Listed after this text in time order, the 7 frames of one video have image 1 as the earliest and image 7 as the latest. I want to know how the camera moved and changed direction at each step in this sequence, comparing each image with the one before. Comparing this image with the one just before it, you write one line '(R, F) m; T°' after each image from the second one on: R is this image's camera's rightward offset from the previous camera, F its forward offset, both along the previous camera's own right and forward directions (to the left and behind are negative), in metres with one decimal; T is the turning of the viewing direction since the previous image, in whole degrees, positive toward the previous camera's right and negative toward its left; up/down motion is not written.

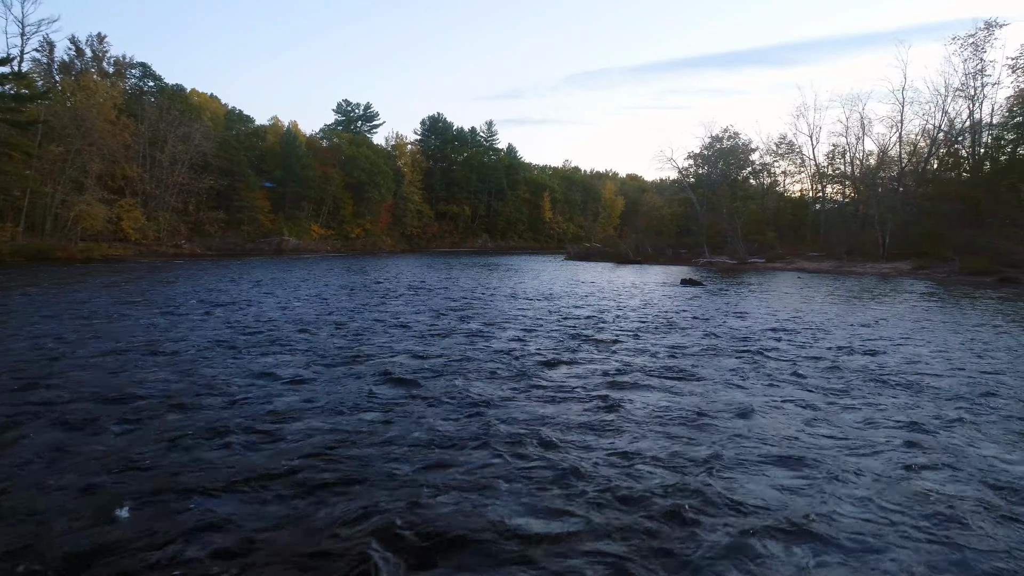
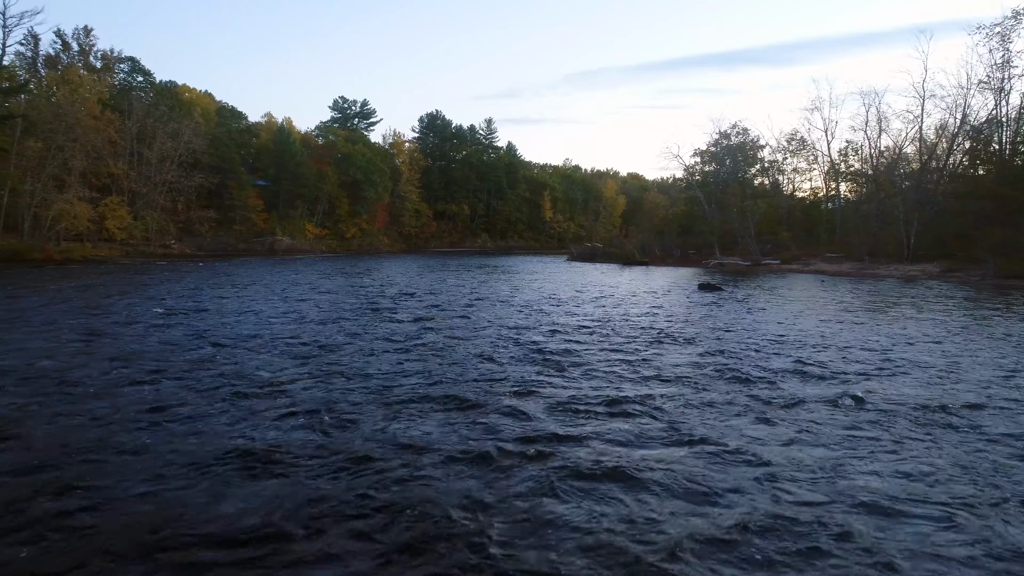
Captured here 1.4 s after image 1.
(-0.1, +1.4) m; 0°
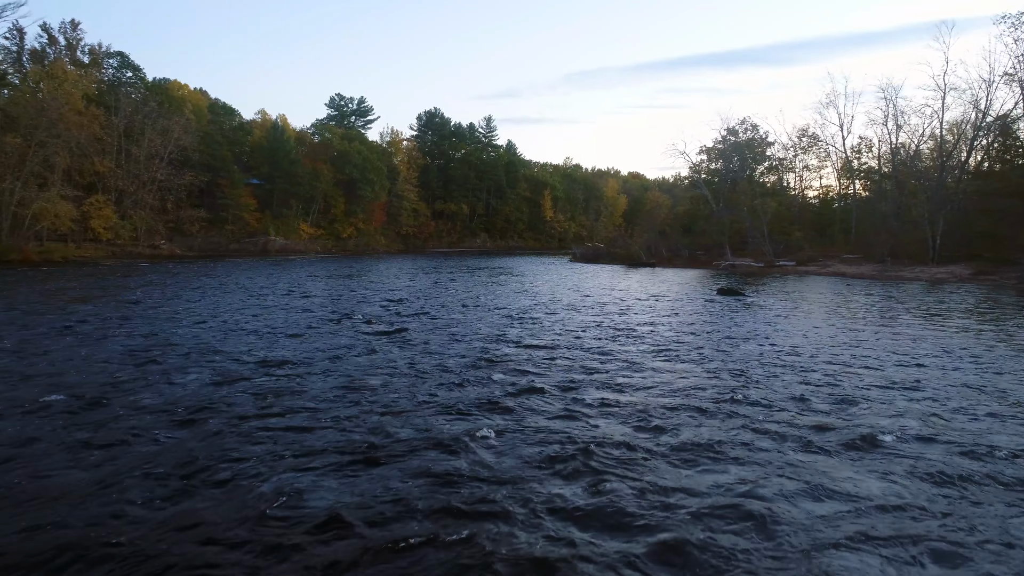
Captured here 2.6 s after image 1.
(-0.1, +1.3) m; 0°
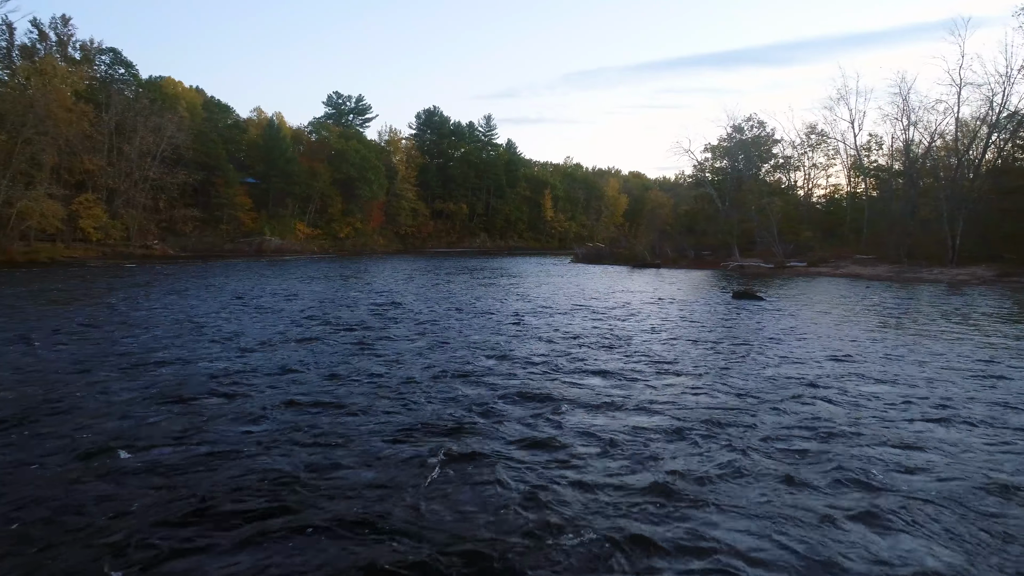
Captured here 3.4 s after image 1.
(-0.1, +0.9) m; 0°
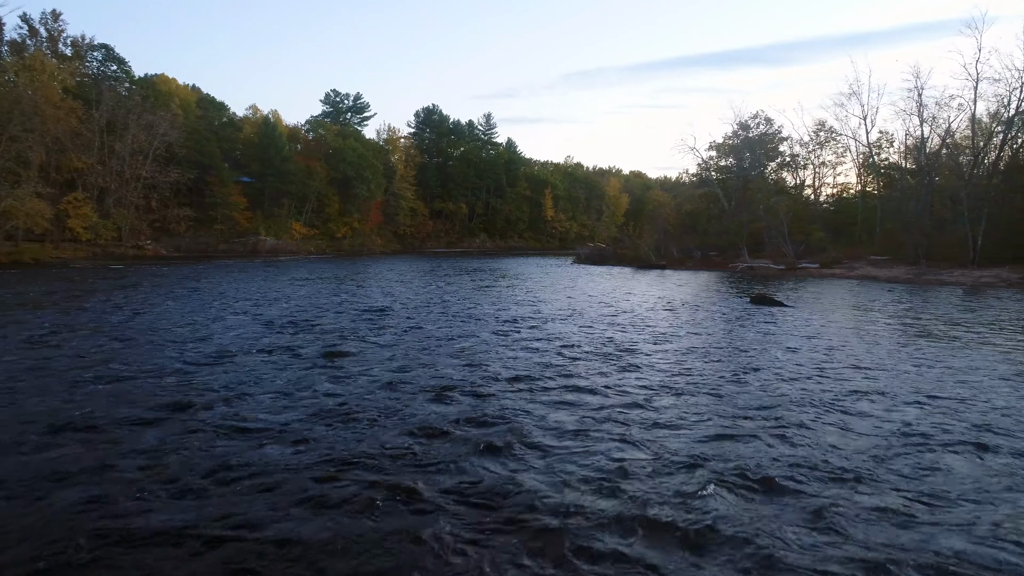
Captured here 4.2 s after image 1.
(-0.1, +0.9) m; 0°
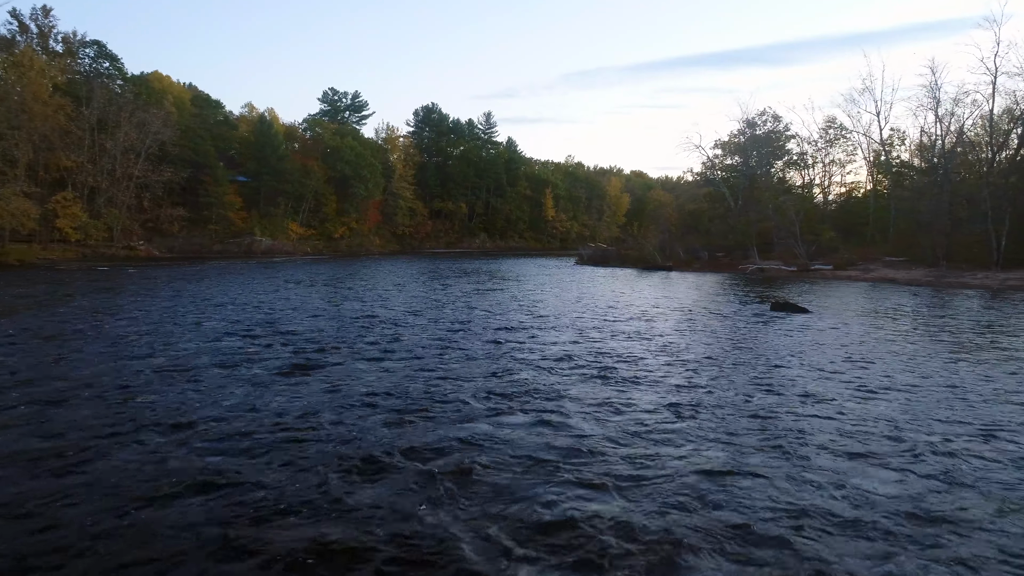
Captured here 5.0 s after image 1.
(-0.1, +0.9) m; 0°
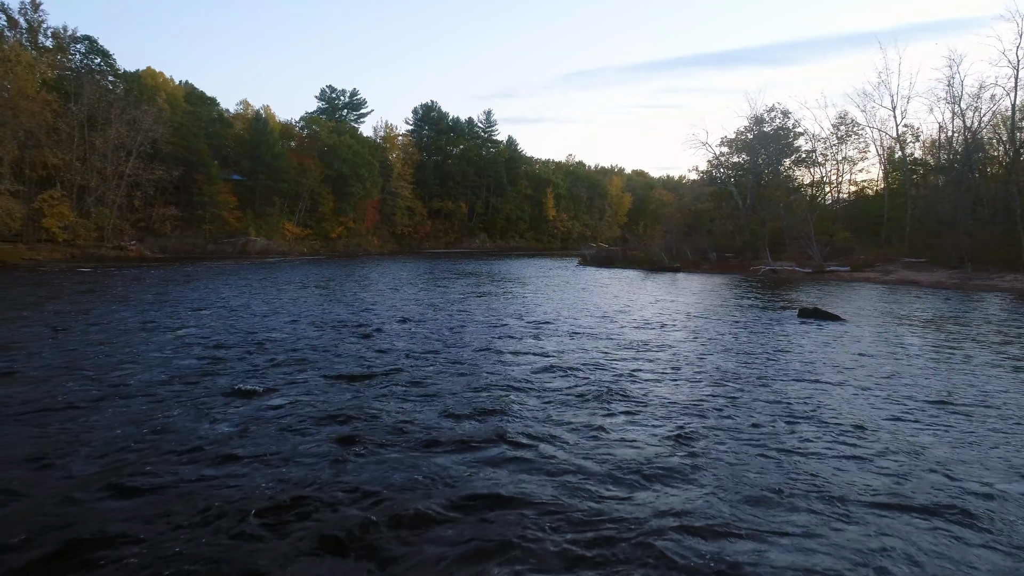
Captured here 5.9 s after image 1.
(-0.1, +1.0) m; 0°
